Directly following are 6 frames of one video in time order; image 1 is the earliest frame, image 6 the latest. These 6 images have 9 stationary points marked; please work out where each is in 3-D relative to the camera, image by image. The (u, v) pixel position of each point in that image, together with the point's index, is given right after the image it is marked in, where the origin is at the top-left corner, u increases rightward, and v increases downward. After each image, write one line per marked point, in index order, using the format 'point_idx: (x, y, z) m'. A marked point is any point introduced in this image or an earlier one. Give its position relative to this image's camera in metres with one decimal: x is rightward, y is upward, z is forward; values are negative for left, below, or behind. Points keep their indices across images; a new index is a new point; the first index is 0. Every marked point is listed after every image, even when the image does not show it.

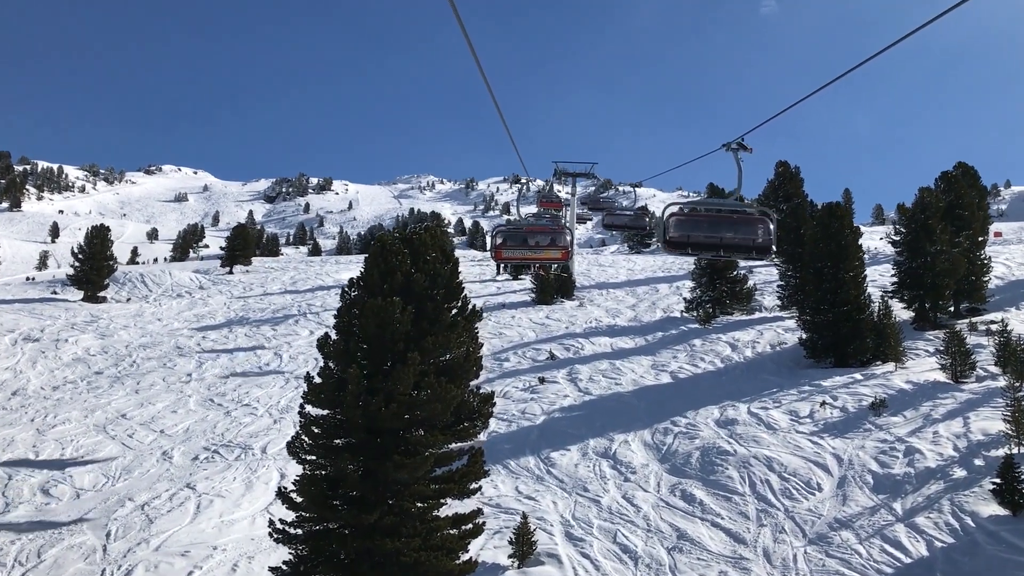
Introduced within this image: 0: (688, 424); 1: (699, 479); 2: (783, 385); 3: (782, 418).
0: (+5.3, -4.1, +16.9) m
1: (+4.8, -4.9, +14.3) m
2: (+9.2, -3.4, +19.0) m
3: (+8.1, -3.9, +16.6) m
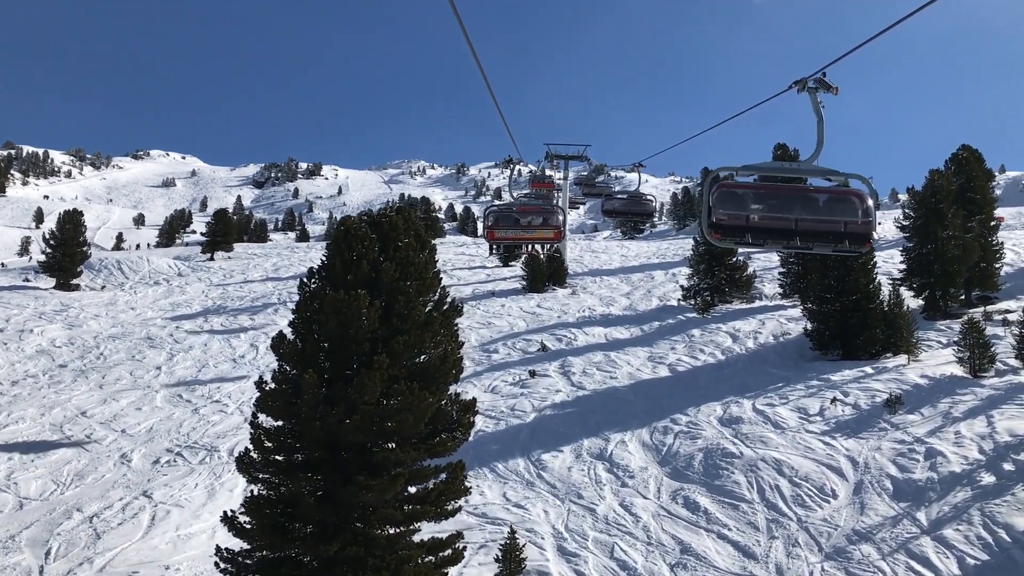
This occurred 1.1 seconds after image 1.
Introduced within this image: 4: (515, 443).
0: (+5.0, -3.8, +15.8) m
1: (+4.5, -4.6, +13.2) m
2: (+8.9, -3.0, +17.9) m
3: (+7.7, -3.6, +15.5) m
4: (+0.1, -4.2, +15.1) m
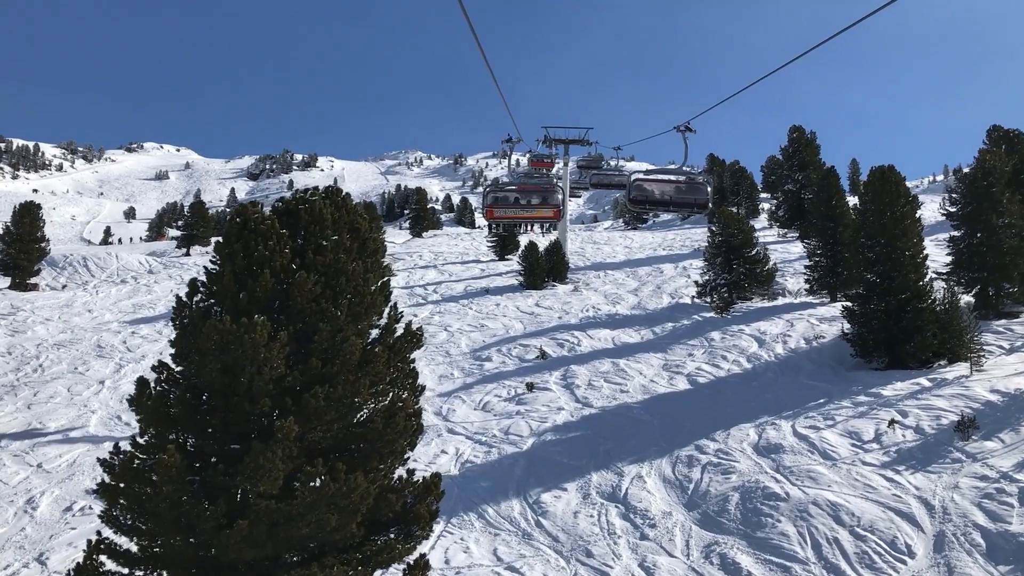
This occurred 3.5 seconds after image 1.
0: (+4.8, -3.8, +13.2) m
1: (+4.4, -4.7, +10.6) m
2: (+8.7, -2.9, +15.3) m
3: (+7.6, -3.6, +12.9) m
4: (-0.1, -4.3, +12.5) m
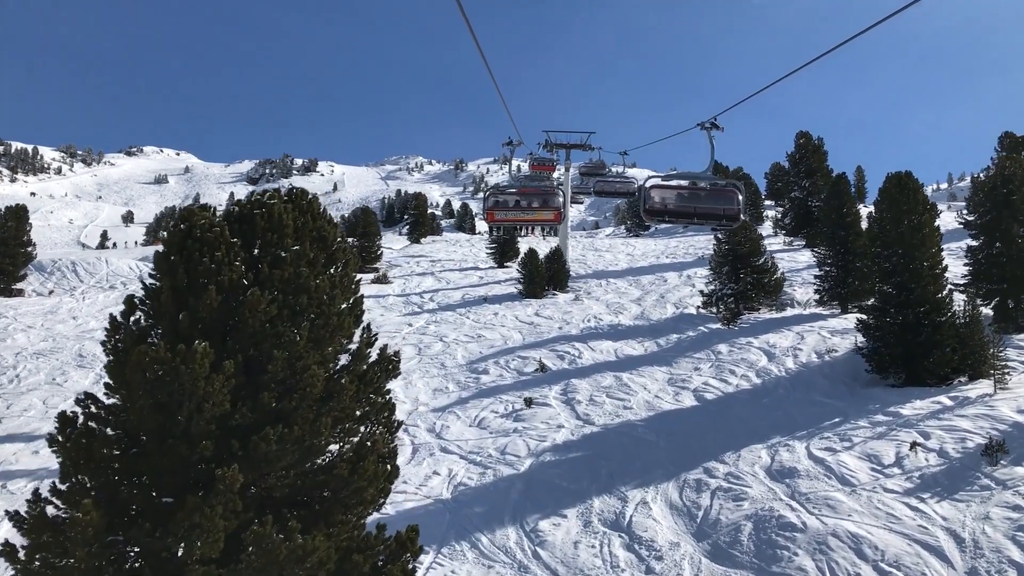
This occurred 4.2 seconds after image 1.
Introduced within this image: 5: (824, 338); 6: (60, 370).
0: (+4.8, -4.1, +12.3) m
1: (+4.3, -4.9, +9.7) m
2: (+8.7, -3.3, +14.5) m
3: (+7.5, -3.9, +12.1) m
4: (-0.2, -4.6, +11.7) m
5: (+10.8, -1.7, +19.3) m
6: (-15.6, -2.8, +19.3) m
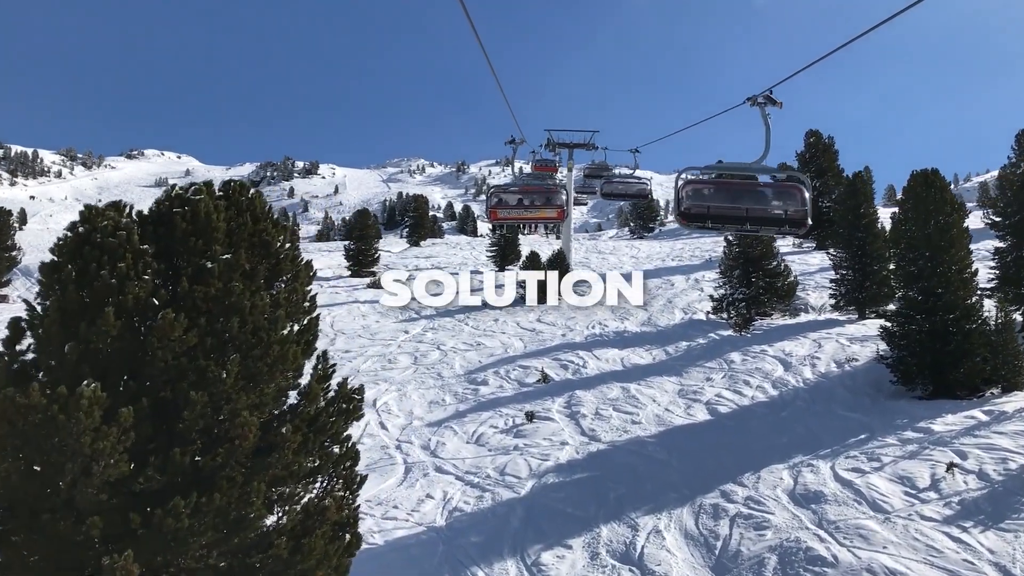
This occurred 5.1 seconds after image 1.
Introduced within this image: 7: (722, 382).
0: (+4.8, -4.3, +11.3) m
1: (+4.3, -5.1, +8.7) m
2: (+8.7, -3.4, +13.4) m
3: (+7.5, -4.0, +11.1) m
4: (-0.2, -4.7, +10.7) m
5: (+10.8, -1.9, +18.3) m
6: (-15.6, -3.0, +18.3) m
7: (+6.3, -2.8, +16.9) m
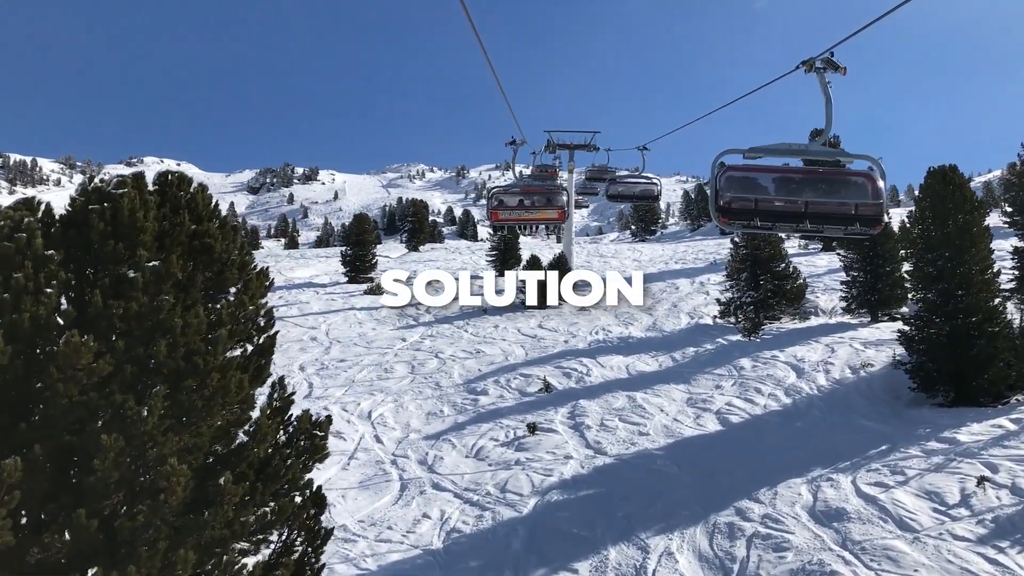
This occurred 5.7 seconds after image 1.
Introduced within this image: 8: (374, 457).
0: (+4.8, -4.3, +10.6) m
1: (+4.3, -5.1, +8.0) m
2: (+8.7, -3.5, +12.7) m
3: (+7.5, -4.1, +10.3) m
4: (-0.2, -4.8, +10.0) m
5: (+10.8, -2.0, +17.6) m
6: (-15.6, -3.3, +17.7) m
7: (+6.4, -2.9, +16.2) m
8: (-3.4, -4.1, +13.7) m
